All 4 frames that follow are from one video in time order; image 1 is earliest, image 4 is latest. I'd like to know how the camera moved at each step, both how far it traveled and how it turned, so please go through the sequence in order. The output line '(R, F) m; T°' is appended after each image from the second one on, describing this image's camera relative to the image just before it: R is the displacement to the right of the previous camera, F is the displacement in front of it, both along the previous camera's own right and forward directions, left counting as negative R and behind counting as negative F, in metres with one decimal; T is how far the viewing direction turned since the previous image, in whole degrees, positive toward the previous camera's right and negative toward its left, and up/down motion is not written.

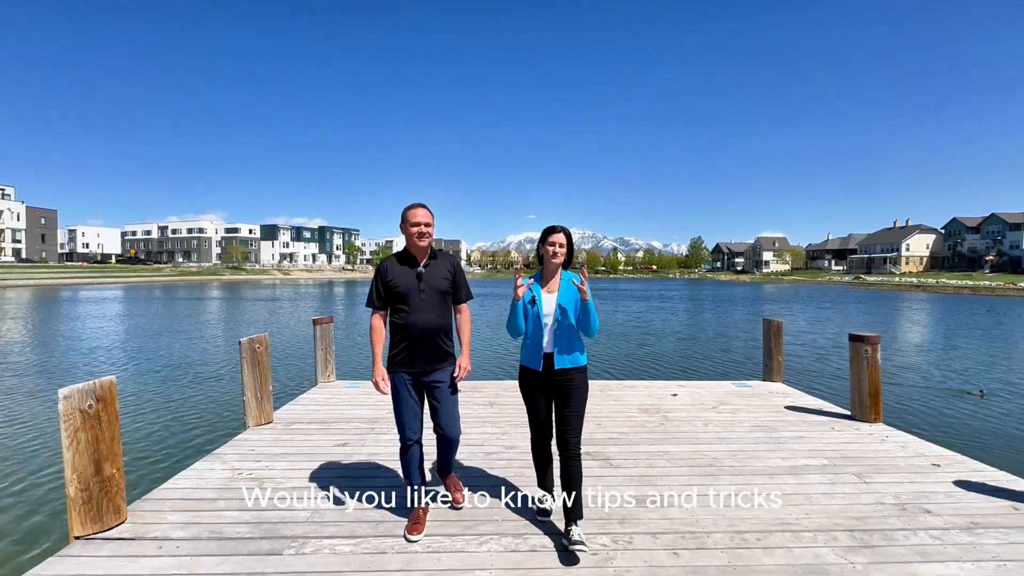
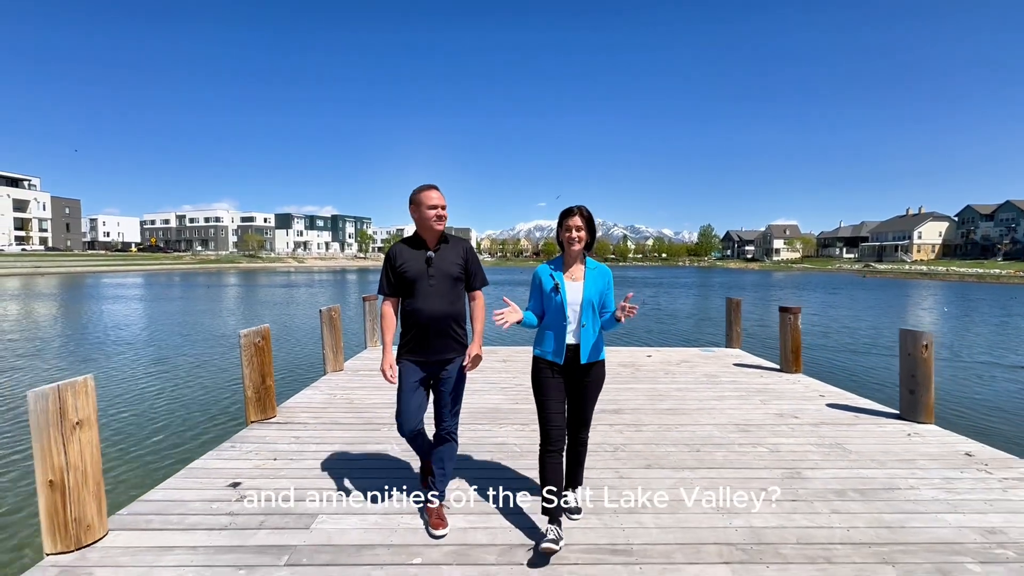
(0.0, -1.7) m; -1°
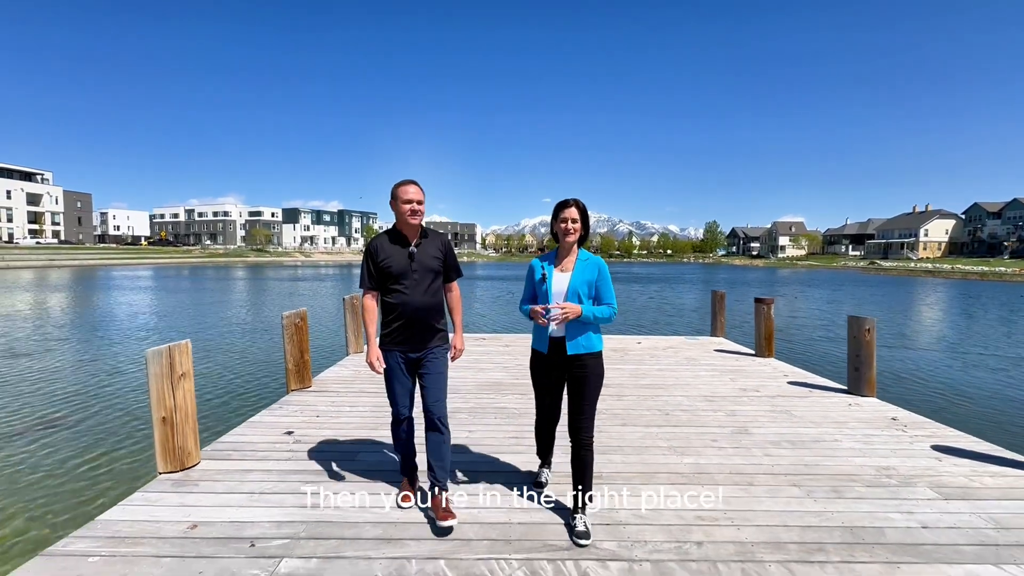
(0.0, -0.8) m; -1°
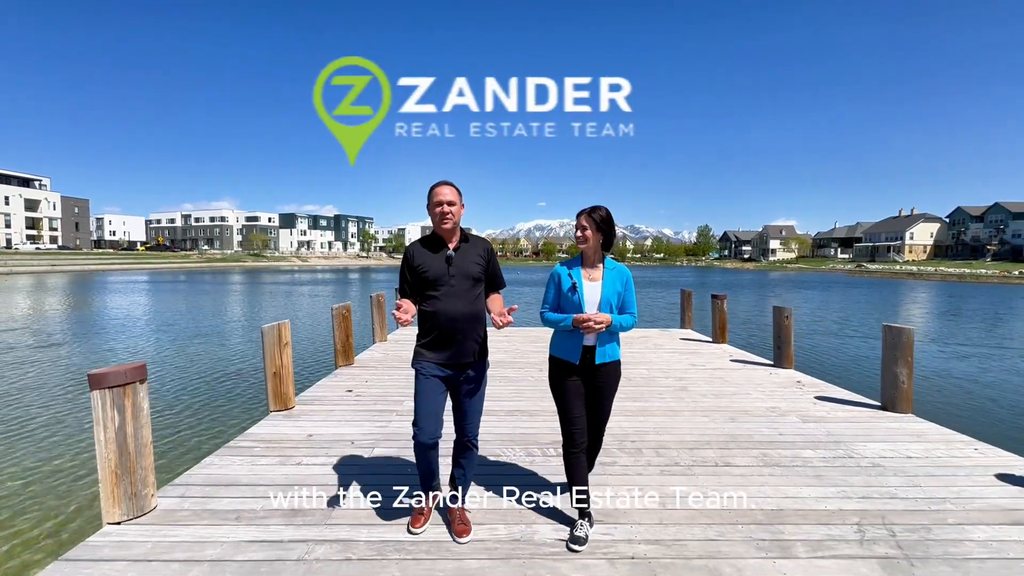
(-0.1, -1.6) m; +1°
